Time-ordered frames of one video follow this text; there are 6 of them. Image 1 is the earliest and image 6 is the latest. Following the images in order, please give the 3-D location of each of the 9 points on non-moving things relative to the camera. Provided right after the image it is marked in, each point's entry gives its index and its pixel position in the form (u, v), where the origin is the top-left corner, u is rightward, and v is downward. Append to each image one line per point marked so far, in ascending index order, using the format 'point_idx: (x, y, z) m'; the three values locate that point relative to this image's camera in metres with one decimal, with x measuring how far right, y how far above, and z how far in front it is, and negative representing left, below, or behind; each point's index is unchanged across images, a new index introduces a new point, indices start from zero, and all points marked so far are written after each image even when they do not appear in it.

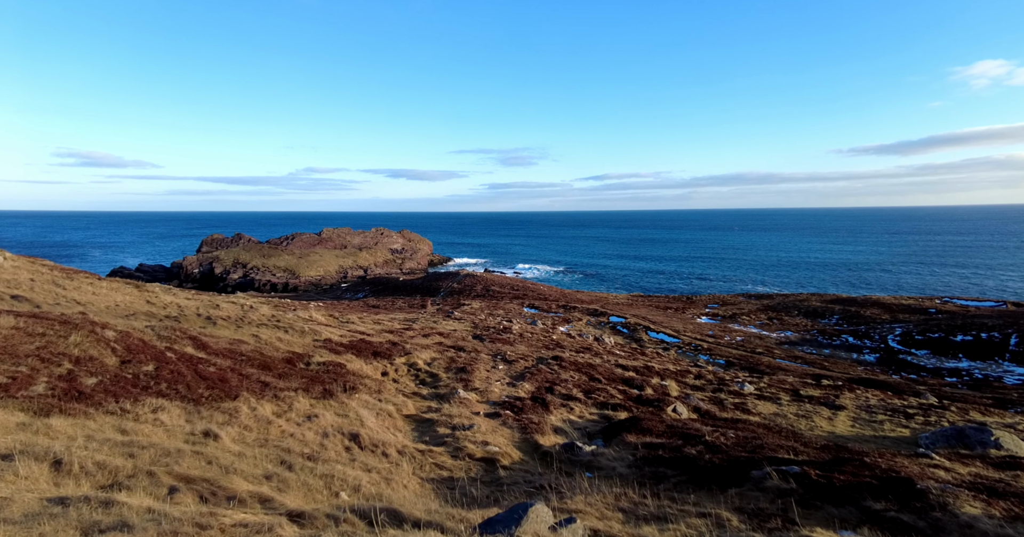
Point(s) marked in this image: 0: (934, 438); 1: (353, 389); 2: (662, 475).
0: (+10.6, -4.2, +15.7) m
1: (-5.0, -3.8, +19.8) m
2: (+3.1, -4.2, +12.8) m
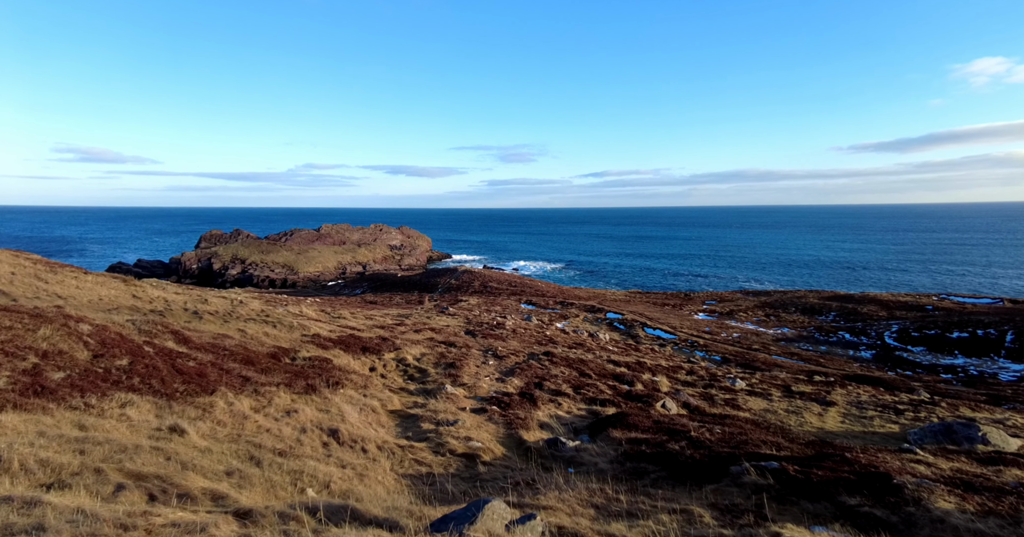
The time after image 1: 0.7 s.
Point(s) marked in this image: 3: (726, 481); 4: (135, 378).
0: (+10.2, -4.1, +15.5) m
1: (-5.5, -3.6, +19.6) m
2: (+2.6, -4.1, +12.6) m
3: (+3.9, -3.9, +11.4) m
4: (-8.1, -2.4, +13.2) m
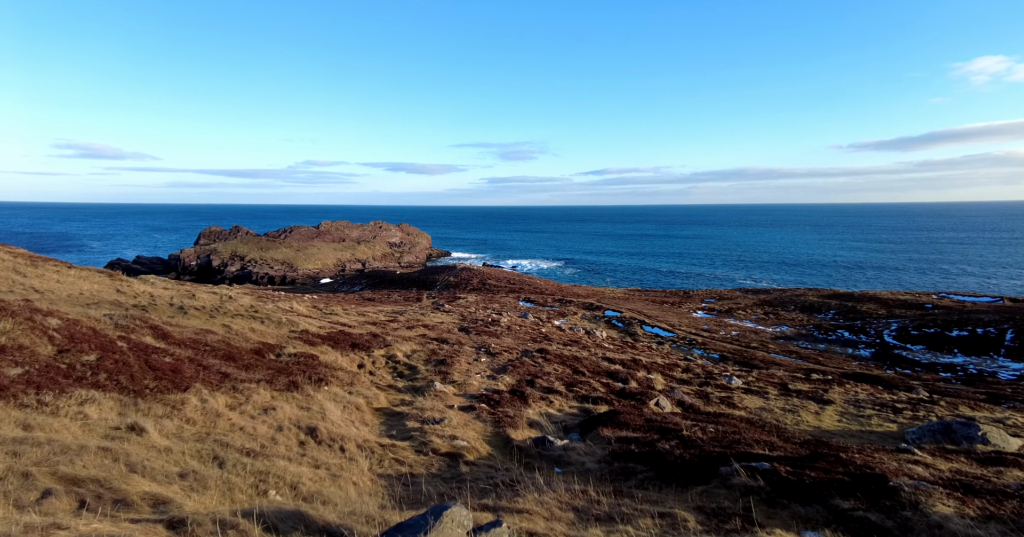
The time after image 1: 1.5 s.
0: (+9.9, -4.0, +15.0) m
1: (-5.8, -3.4, +19.1) m
2: (+2.3, -3.9, +12.0) m
3: (+3.5, -3.7, +10.9) m
4: (-8.4, -2.2, +12.7) m
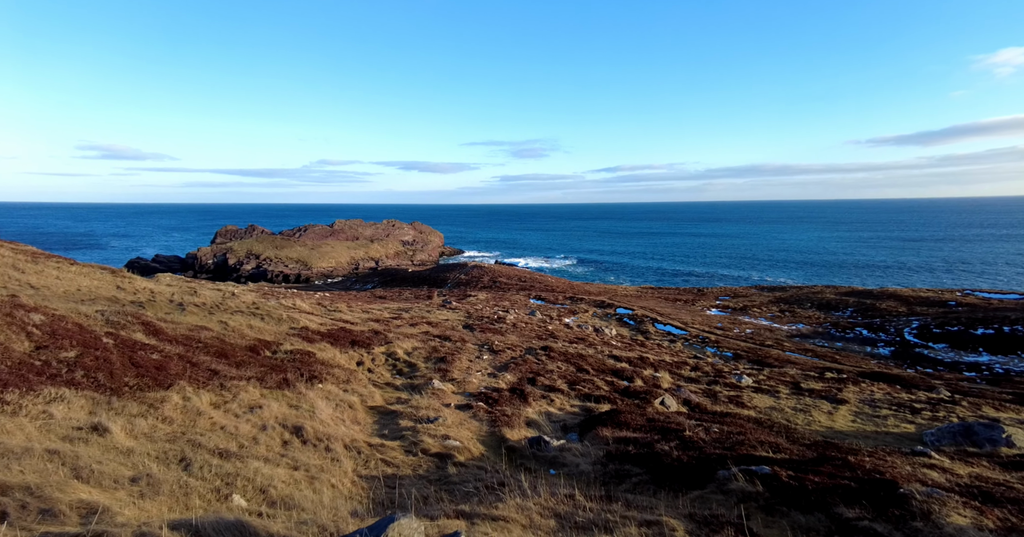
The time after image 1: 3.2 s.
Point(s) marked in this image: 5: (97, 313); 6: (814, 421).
0: (+9.7, -3.8, +14.2) m
1: (-5.9, -3.3, +18.6) m
2: (+2.1, -3.8, +11.4) m
3: (+3.3, -3.6, +10.2) m
4: (-8.6, -2.1, +12.3) m
5: (-12.2, -1.3, +18.4) m
6: (+8.7, -4.4, +17.9) m
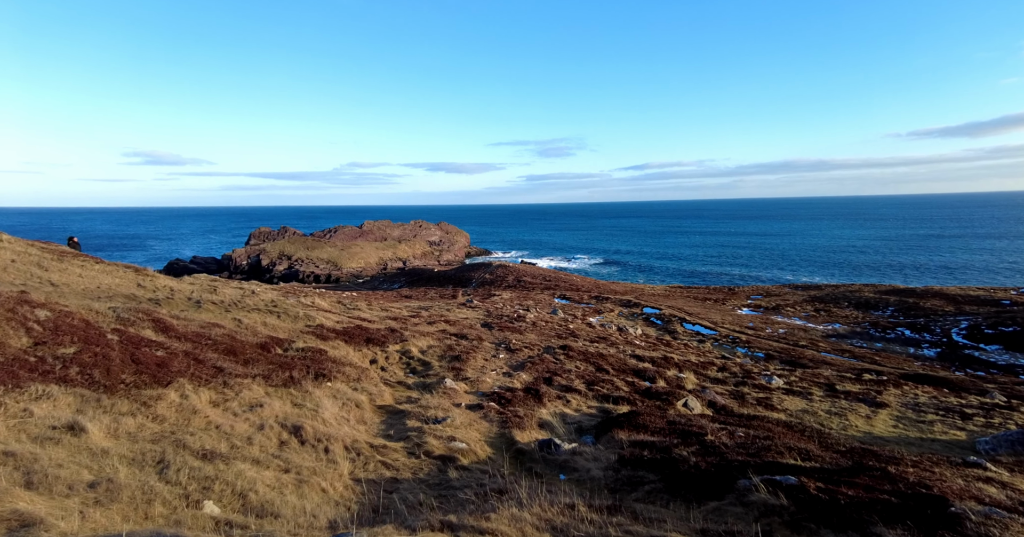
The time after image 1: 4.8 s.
0: (+9.9, -3.6, +13.0) m
1: (-5.5, -3.2, +18.2) m
2: (+2.1, -3.6, +10.6) m
3: (+3.3, -3.4, +9.4) m
4: (-8.5, -1.9, +12.0) m
5: (-11.8, -1.2, +18.2) m
6: (+9.0, -4.2, +16.8) m
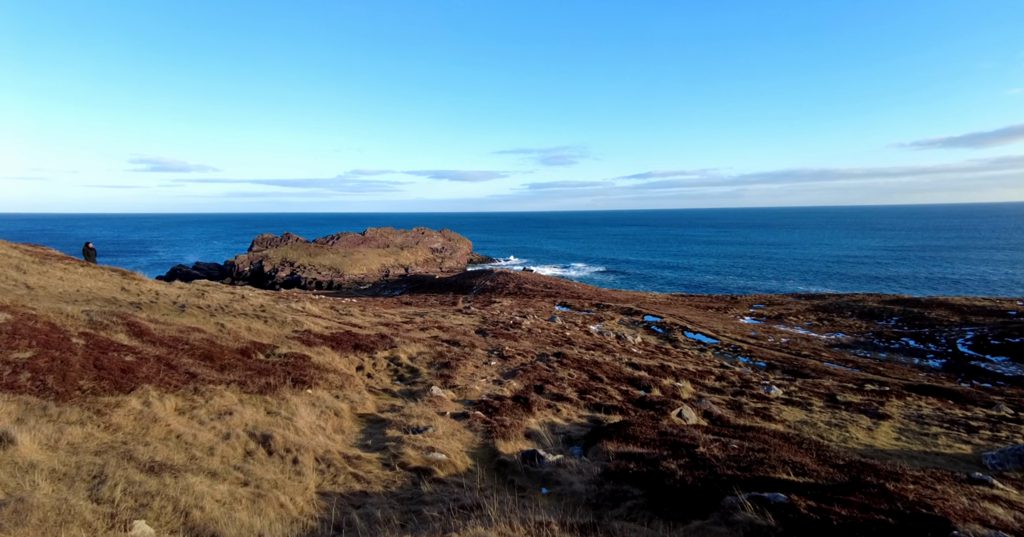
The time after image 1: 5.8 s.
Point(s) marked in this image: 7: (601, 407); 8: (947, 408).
0: (+9.5, -3.7, +12.3) m
1: (-5.8, -3.2, +17.5) m
2: (+1.7, -3.6, +9.9) m
3: (+2.9, -3.4, +8.7) m
4: (-8.9, -1.9, +11.4) m
5: (-12.2, -1.2, +17.6) m
6: (+8.6, -4.3, +16.0) m
7: (+2.7, -4.2, +18.7) m
8: (+13.5, -4.3, +19.7) m
